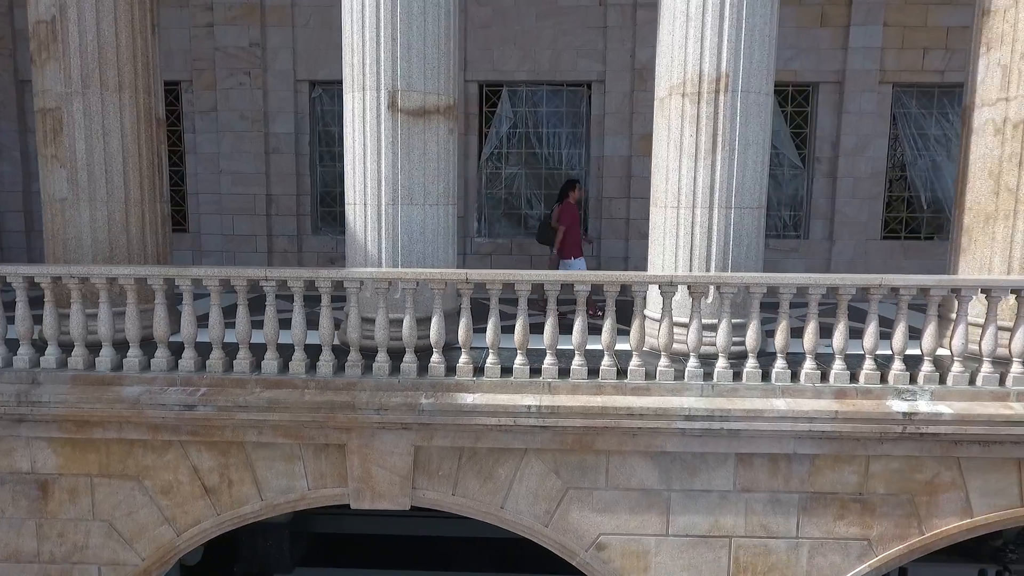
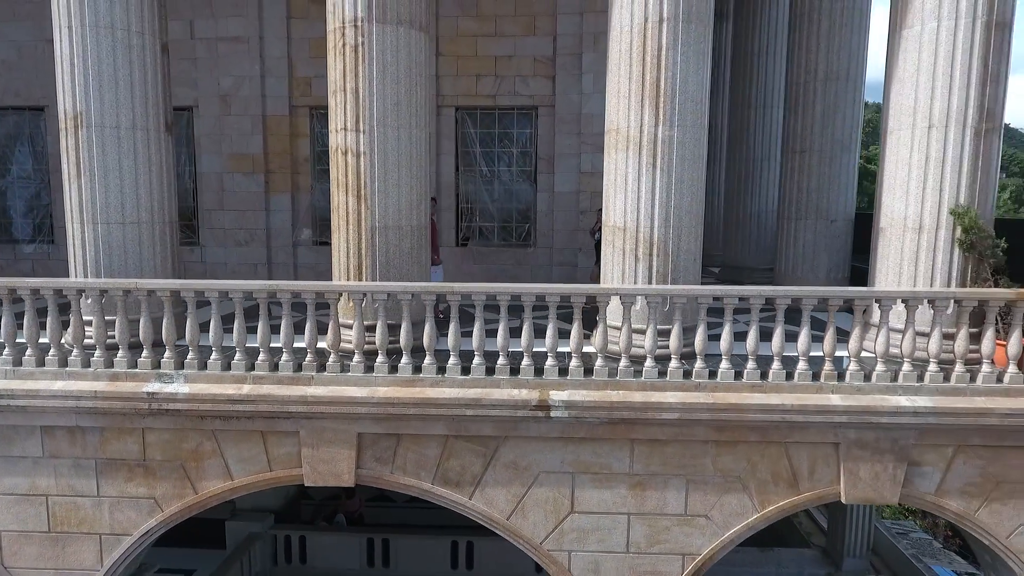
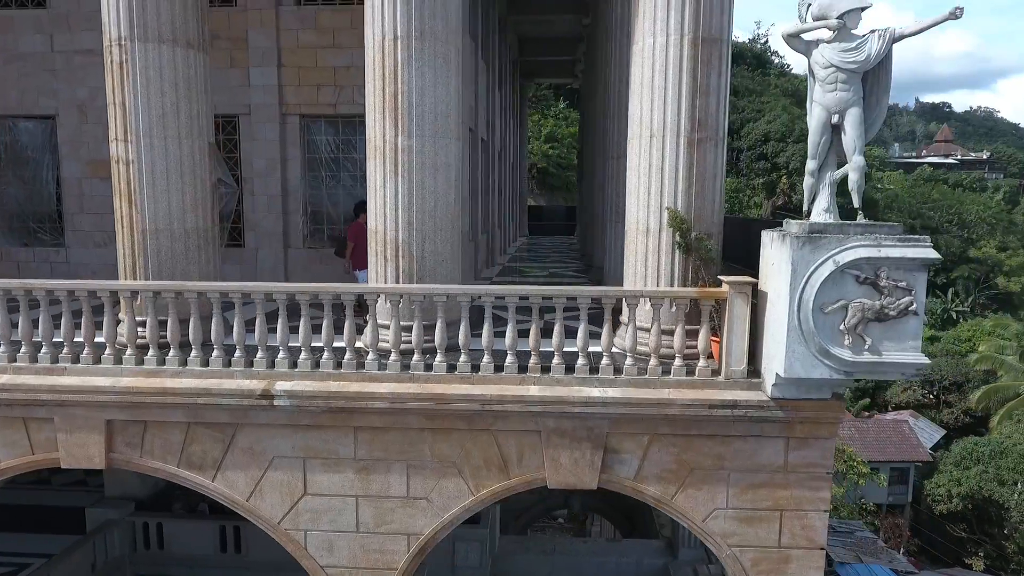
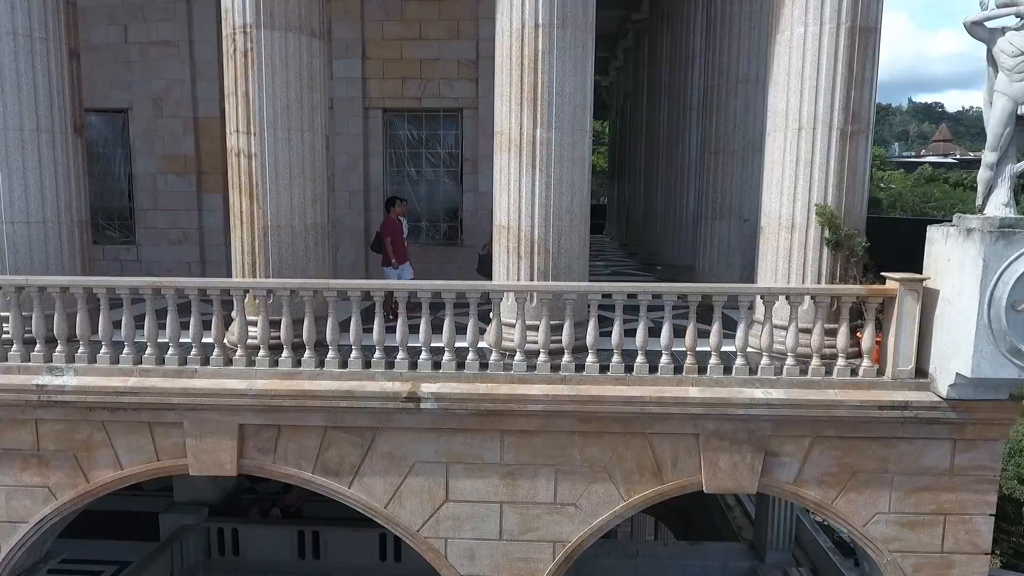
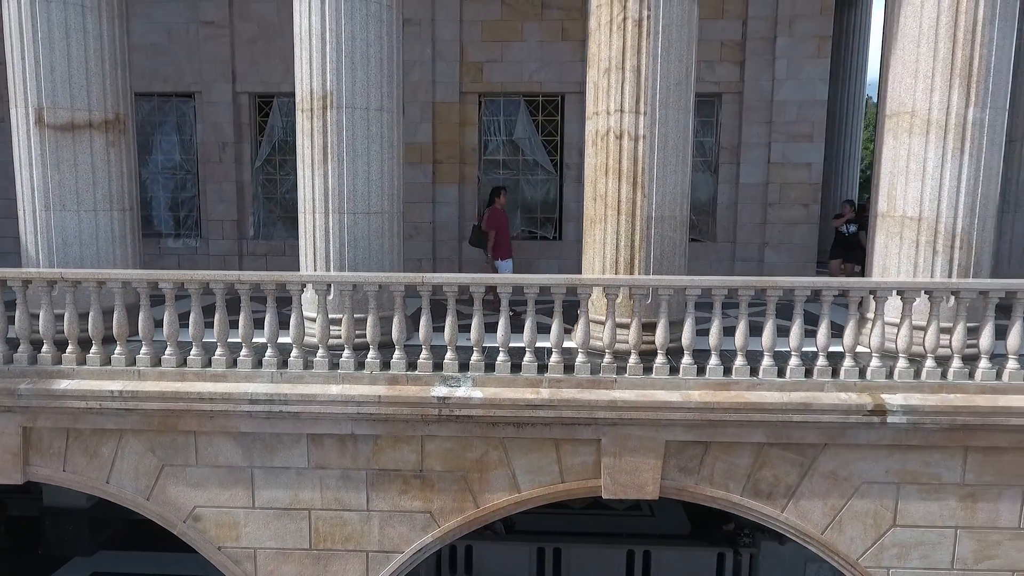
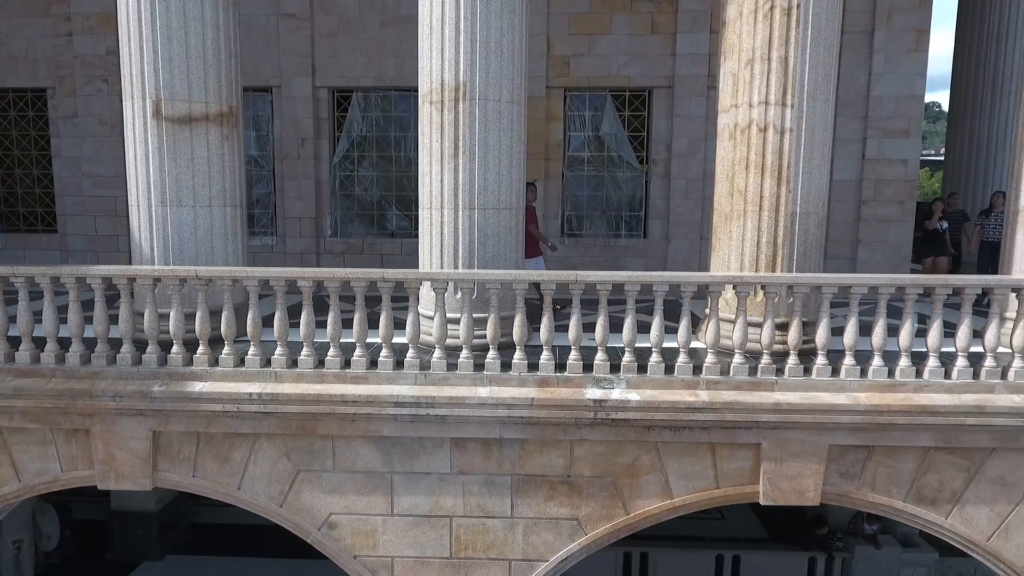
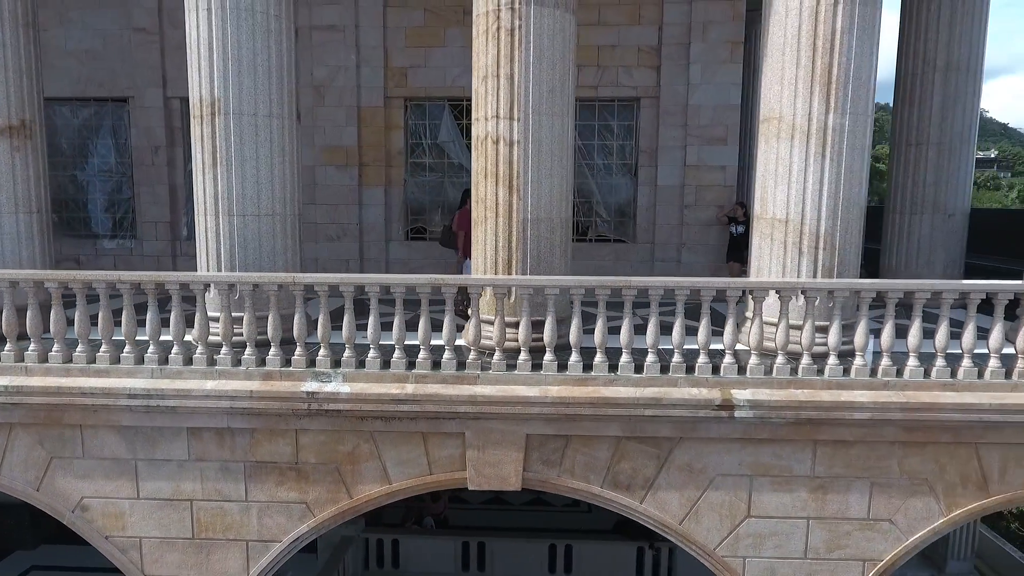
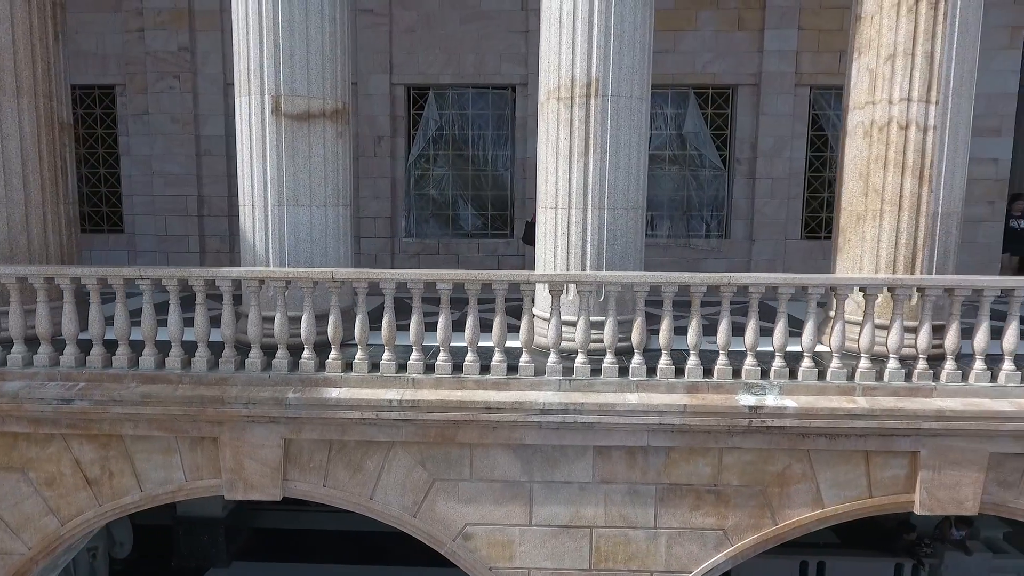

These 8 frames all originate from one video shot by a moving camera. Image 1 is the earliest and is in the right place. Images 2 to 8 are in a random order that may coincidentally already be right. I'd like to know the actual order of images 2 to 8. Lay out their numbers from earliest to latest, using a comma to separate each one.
8, 6, 5, 7, 2, 4, 3
